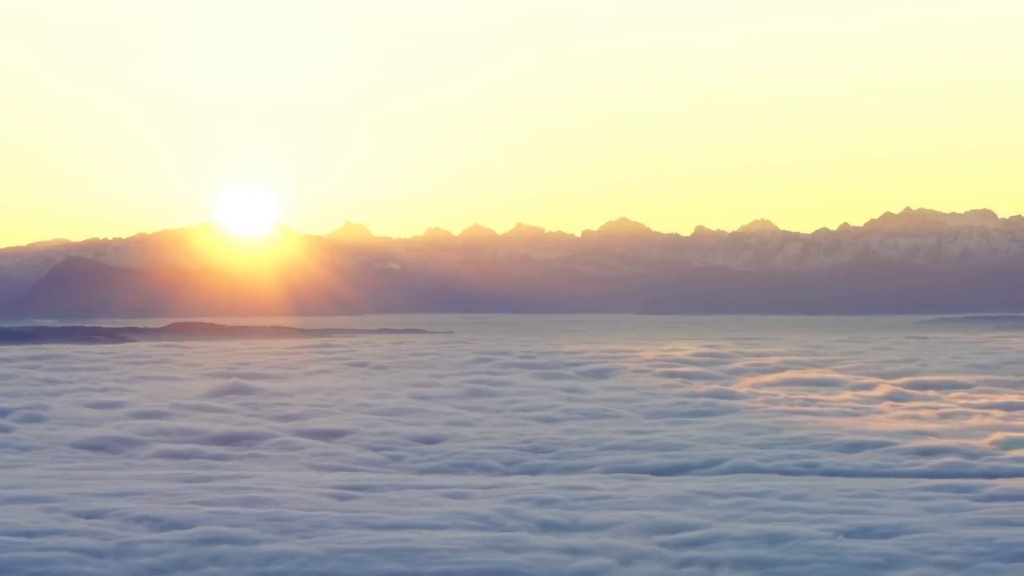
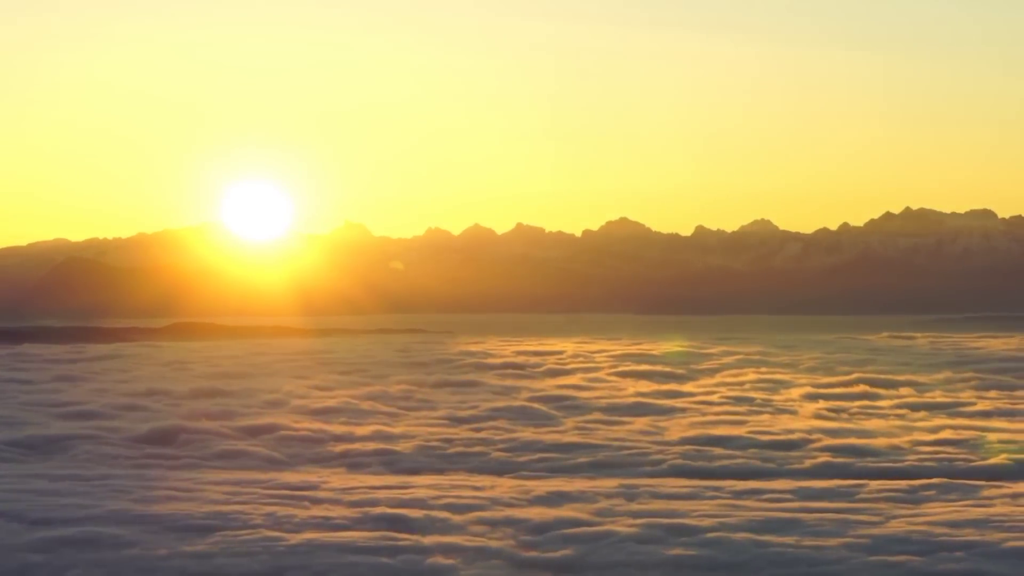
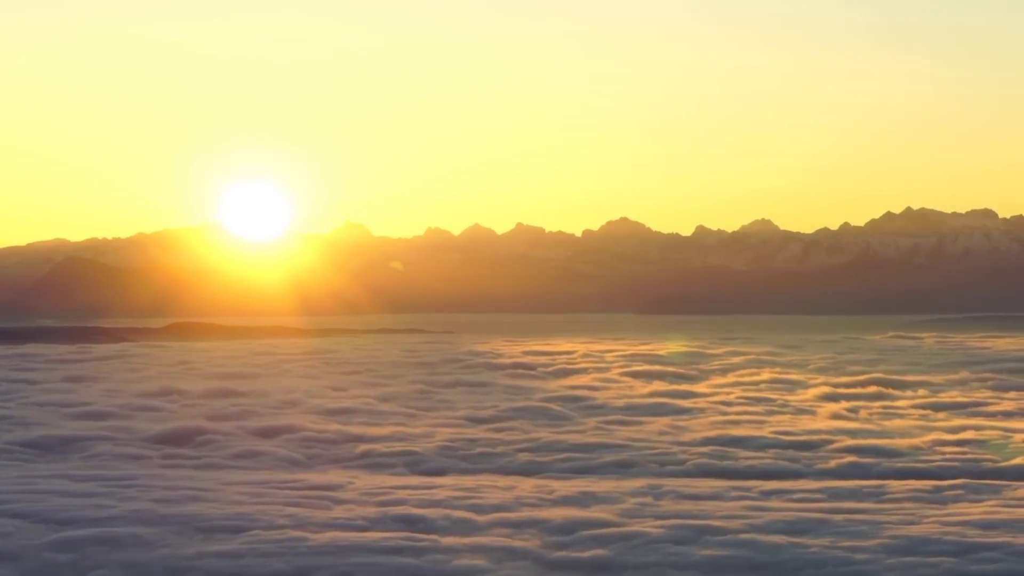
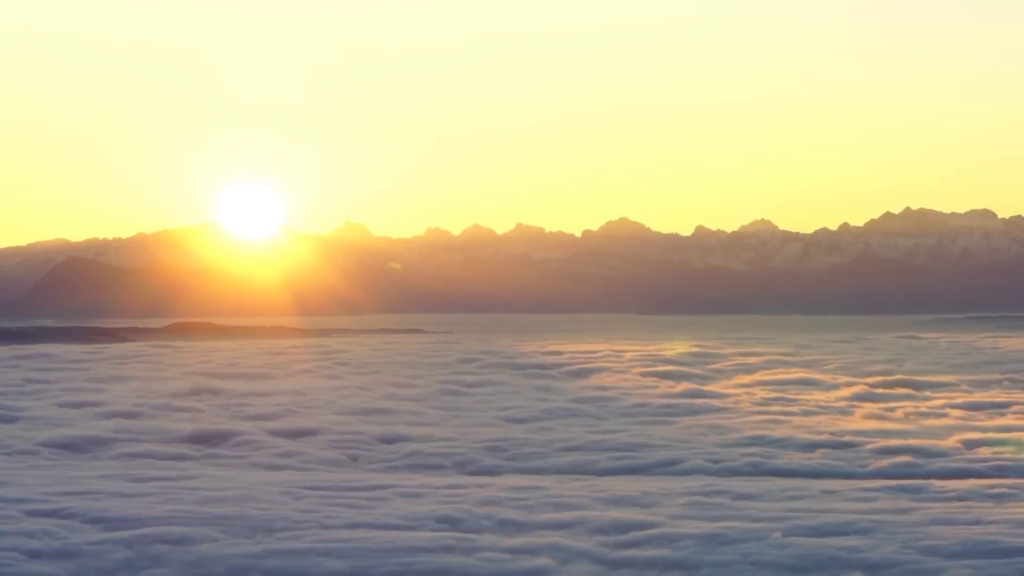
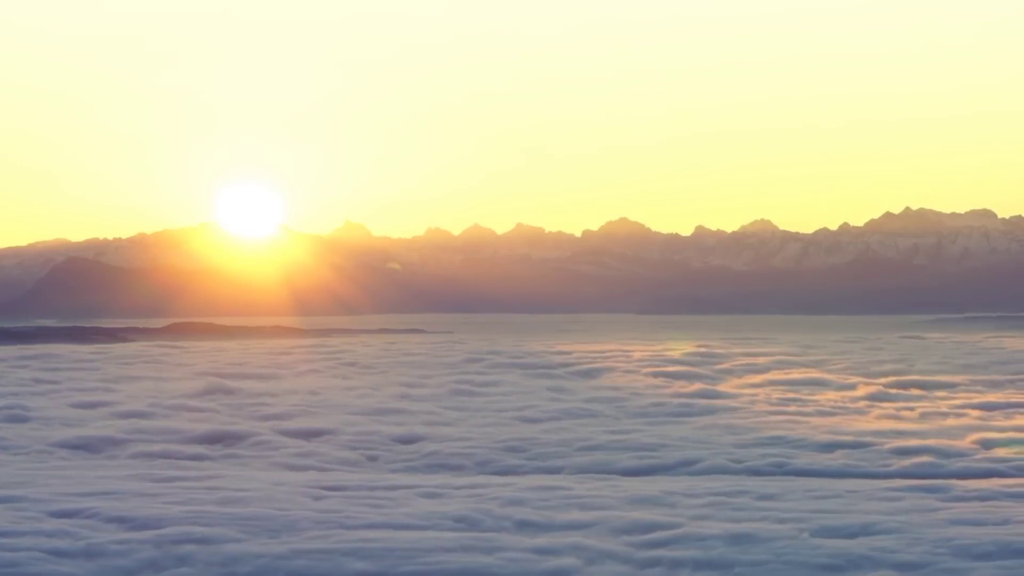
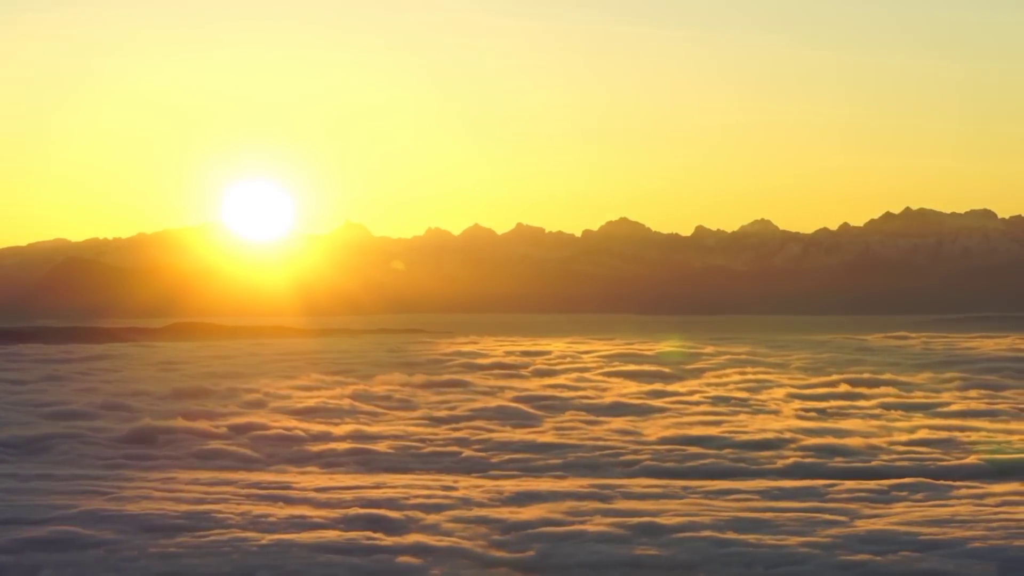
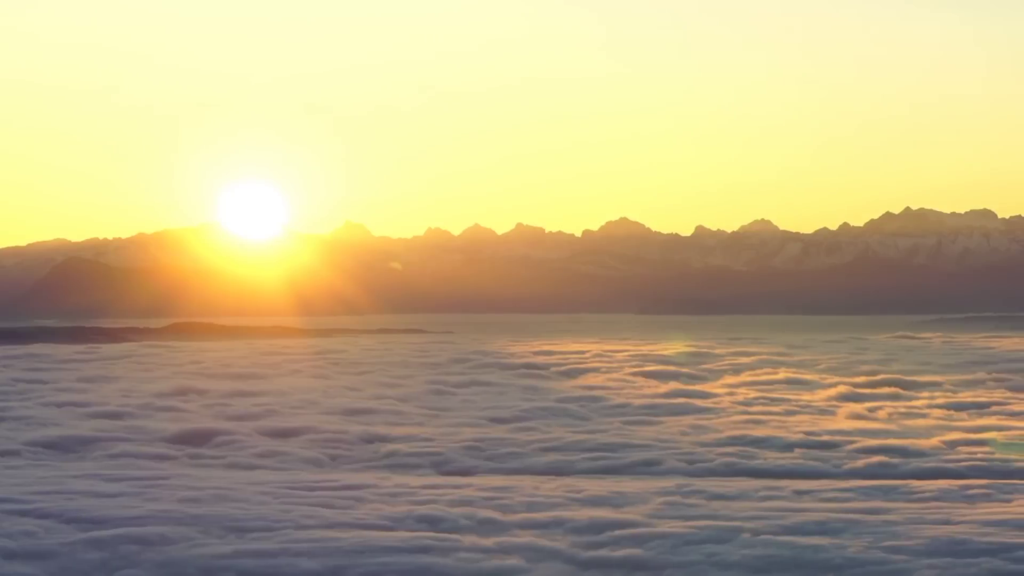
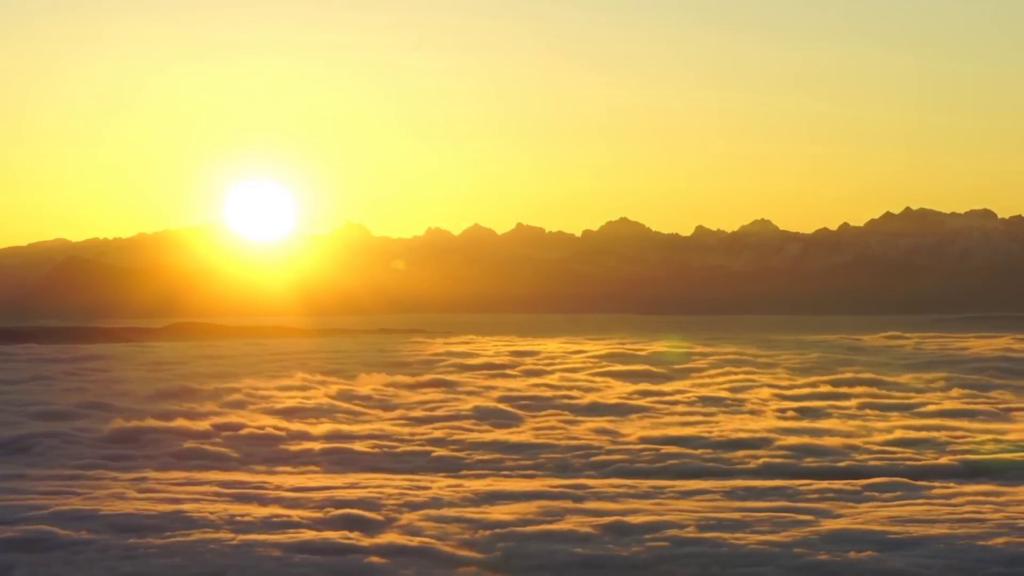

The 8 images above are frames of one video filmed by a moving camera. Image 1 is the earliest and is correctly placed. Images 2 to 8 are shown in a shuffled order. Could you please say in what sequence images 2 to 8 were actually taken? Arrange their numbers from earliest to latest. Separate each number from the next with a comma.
5, 4, 7, 3, 2, 6, 8
